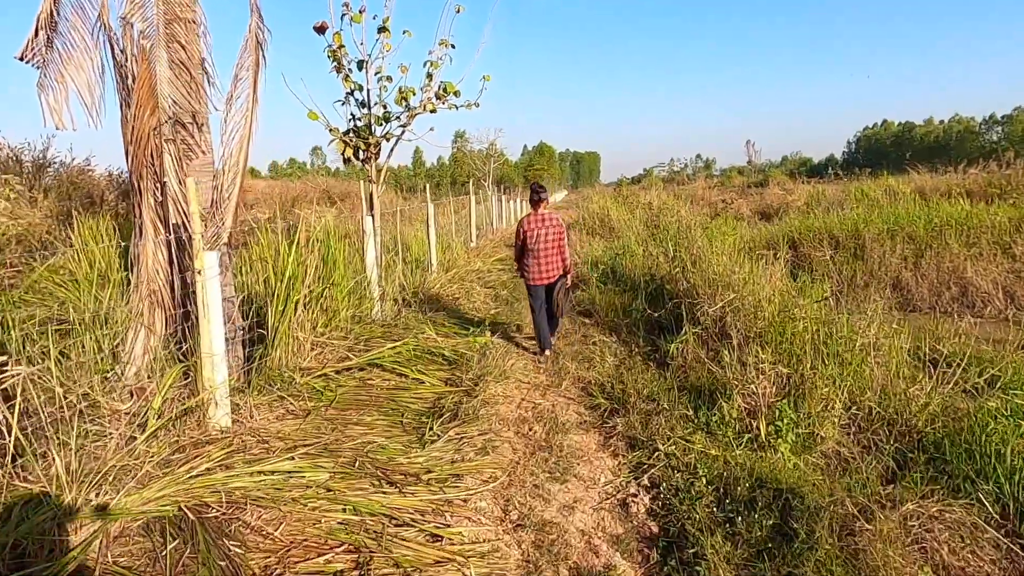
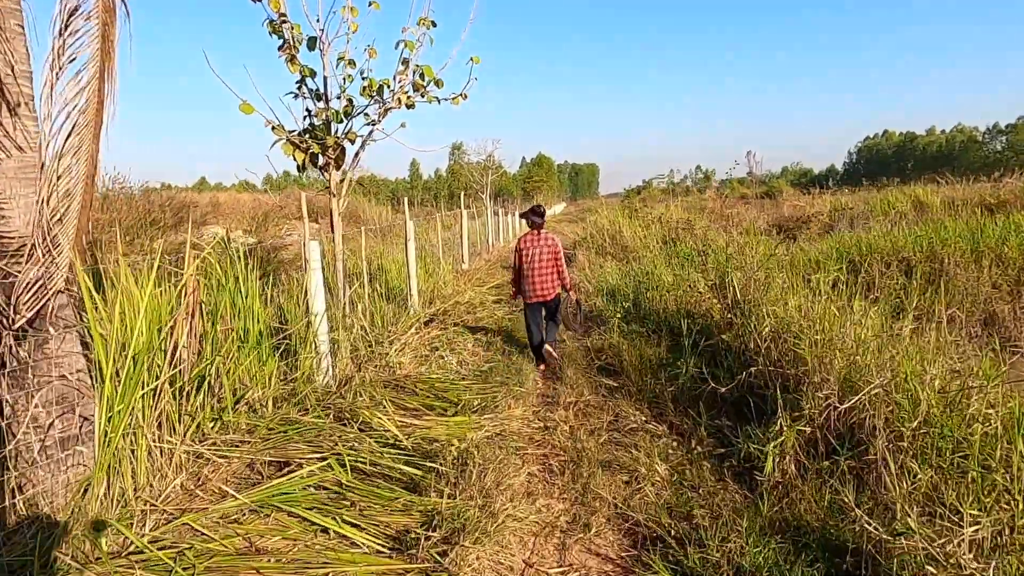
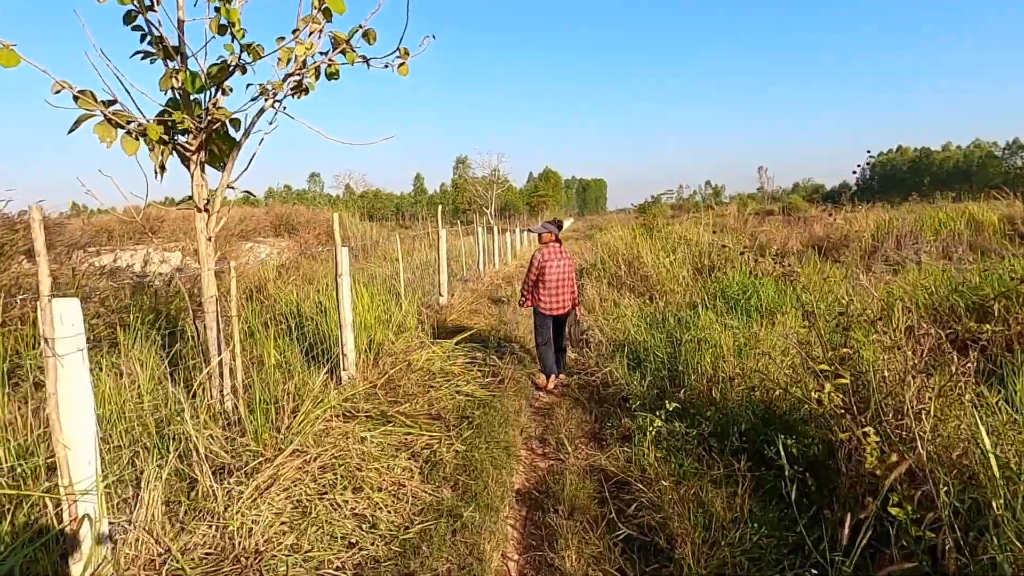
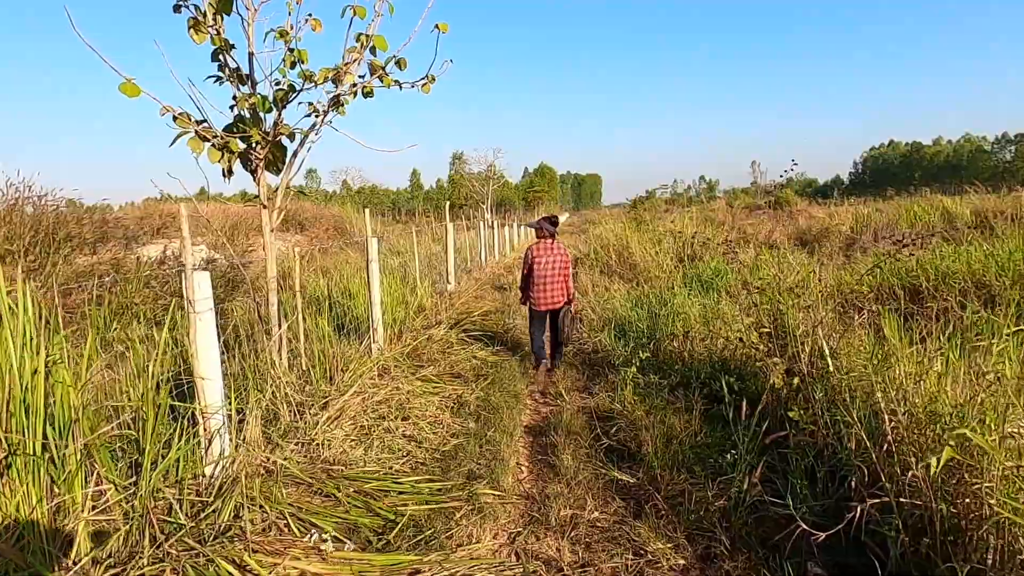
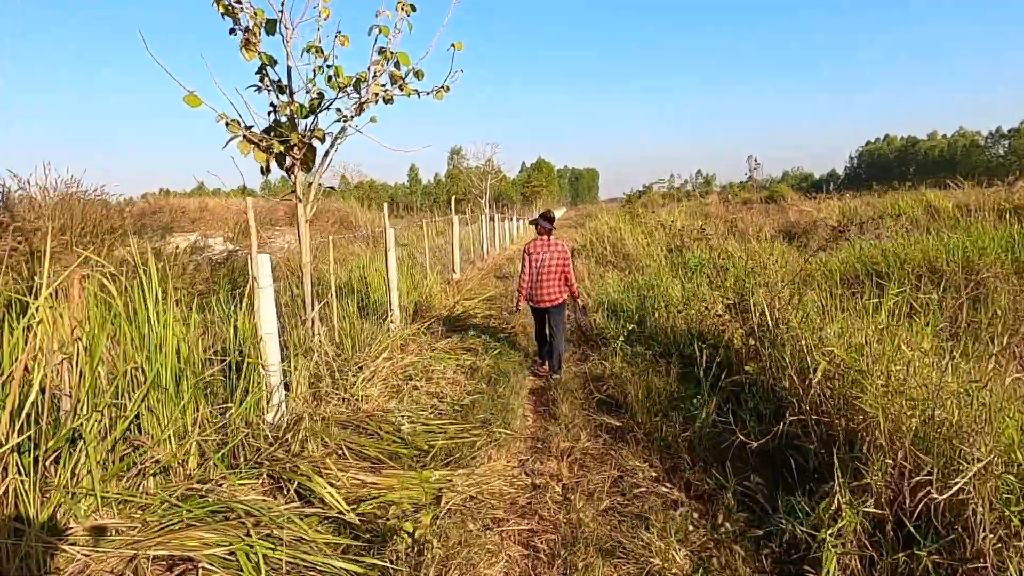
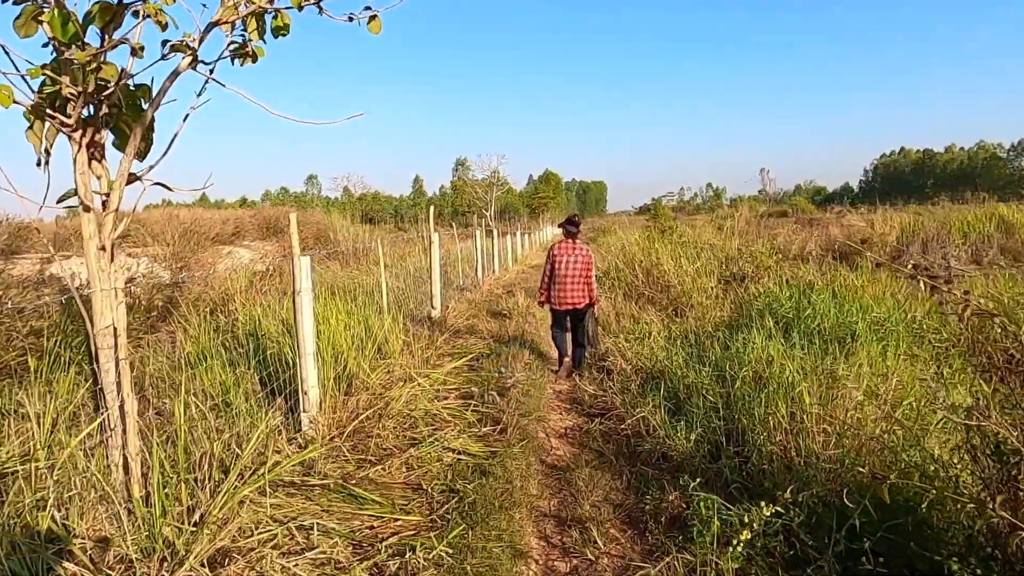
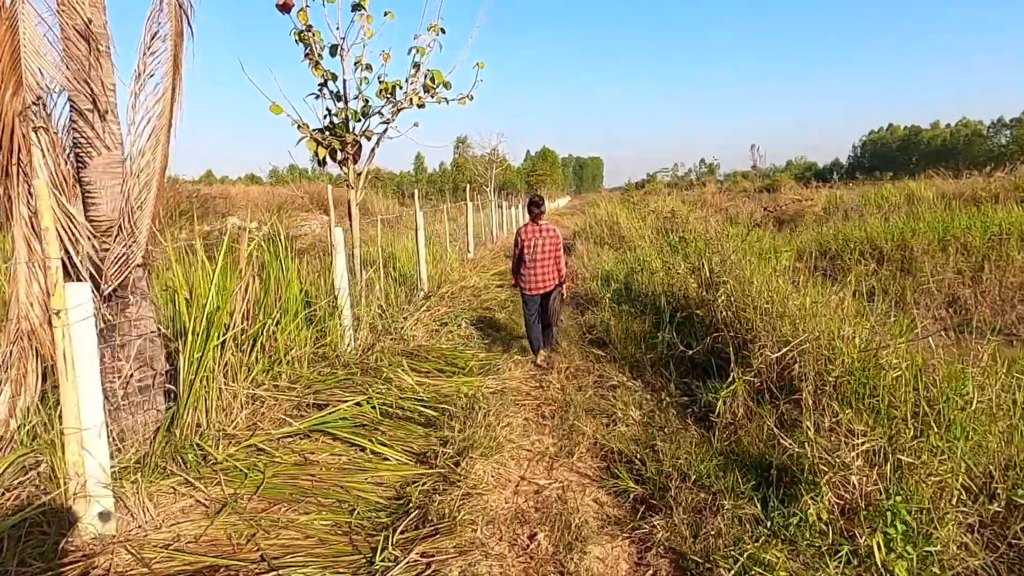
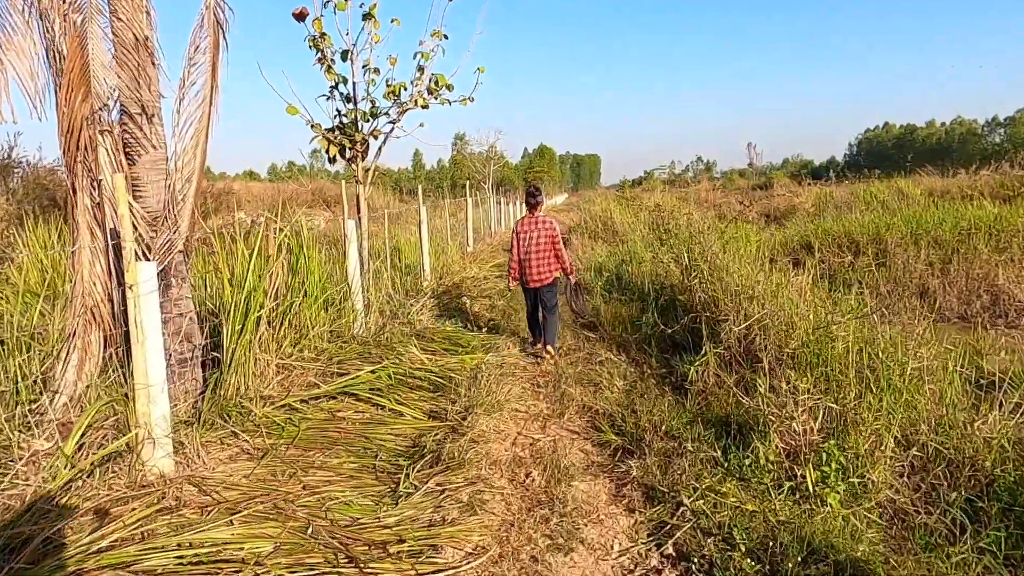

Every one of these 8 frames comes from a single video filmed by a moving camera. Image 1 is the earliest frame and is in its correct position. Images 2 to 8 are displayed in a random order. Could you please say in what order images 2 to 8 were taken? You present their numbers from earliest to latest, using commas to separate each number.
8, 7, 2, 5, 4, 3, 6
